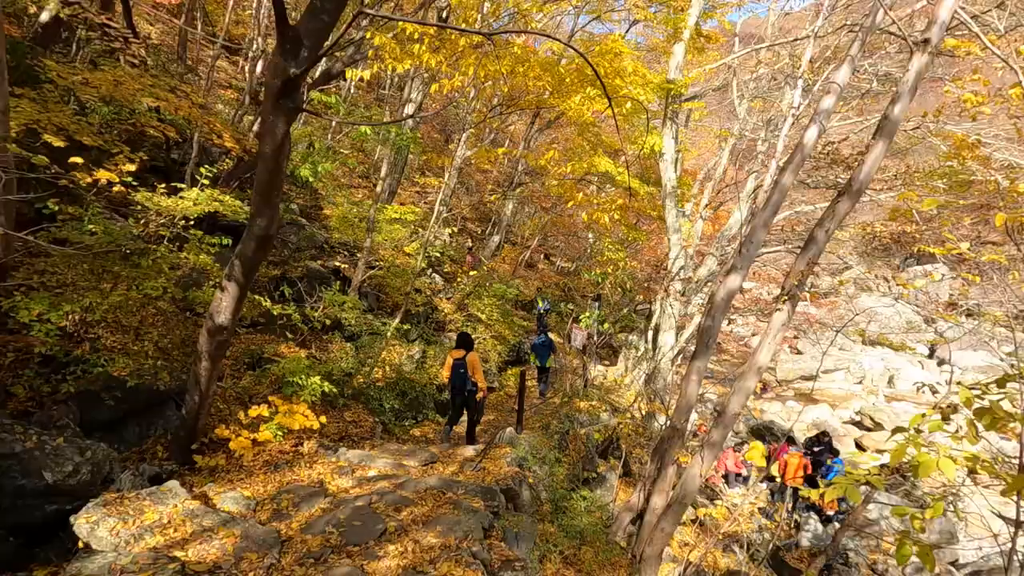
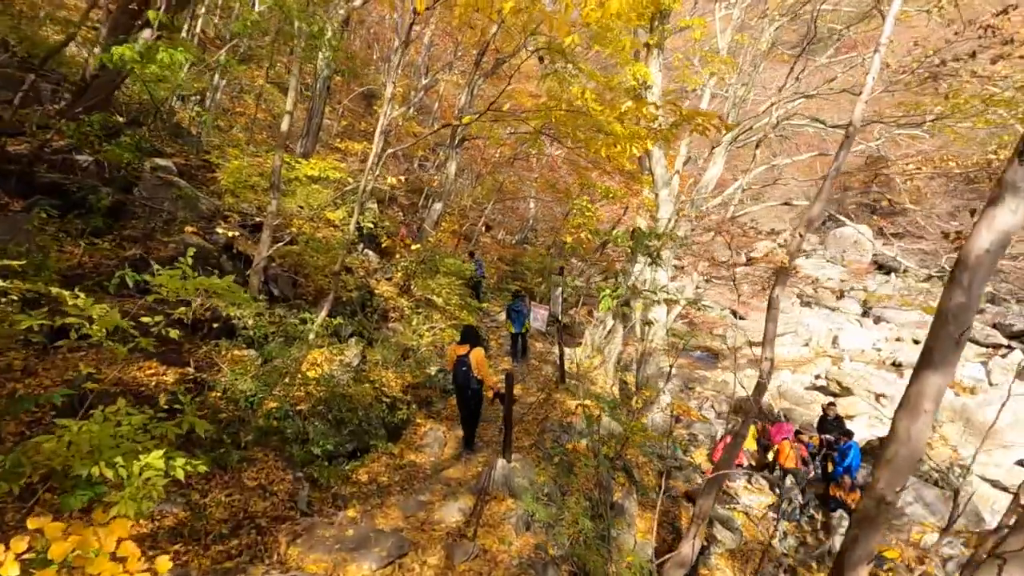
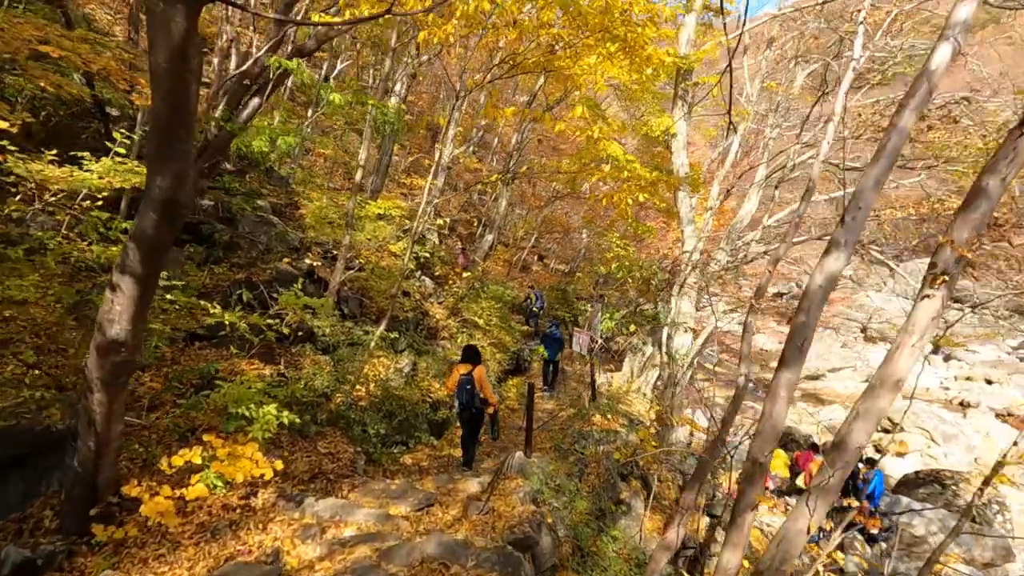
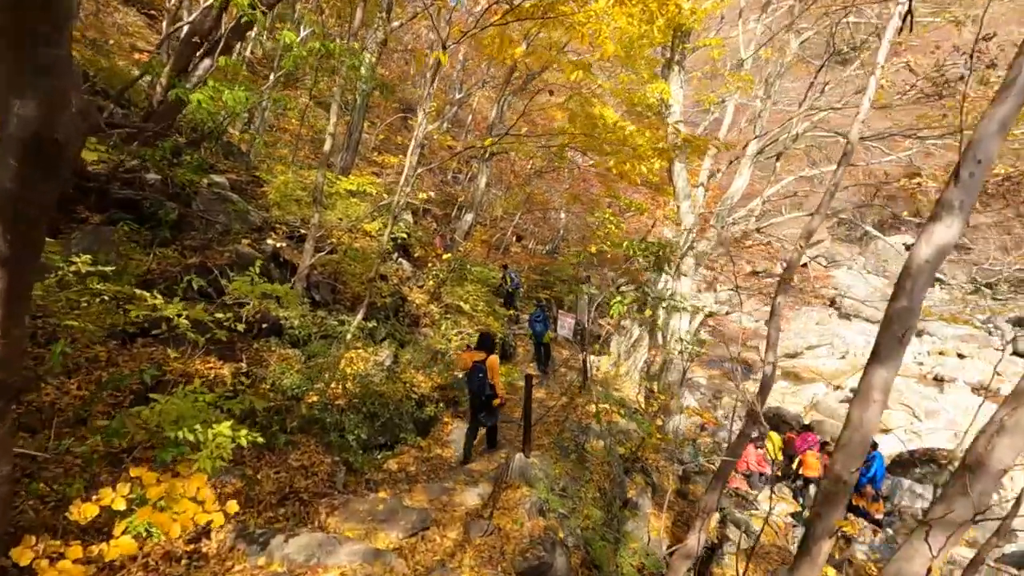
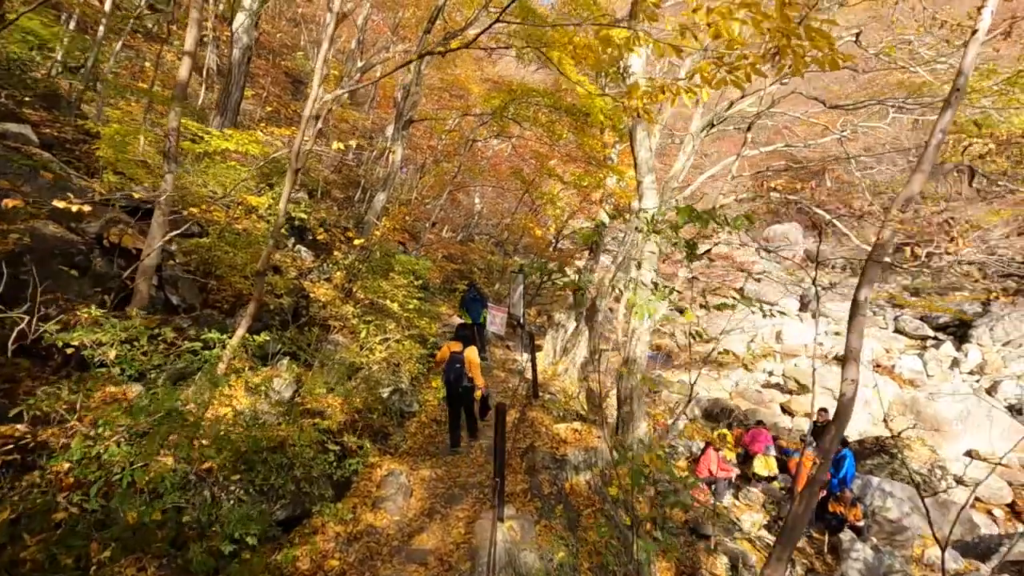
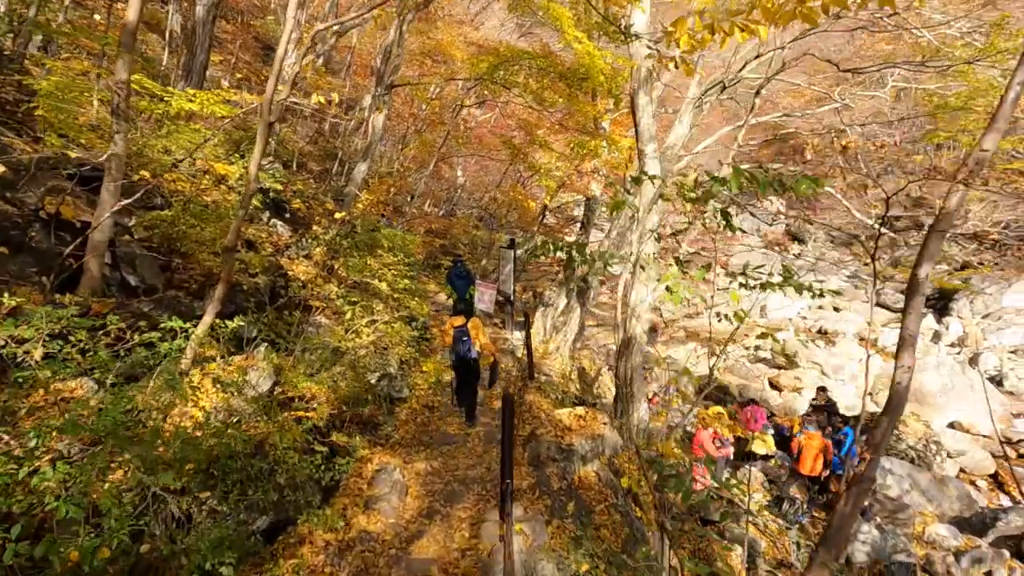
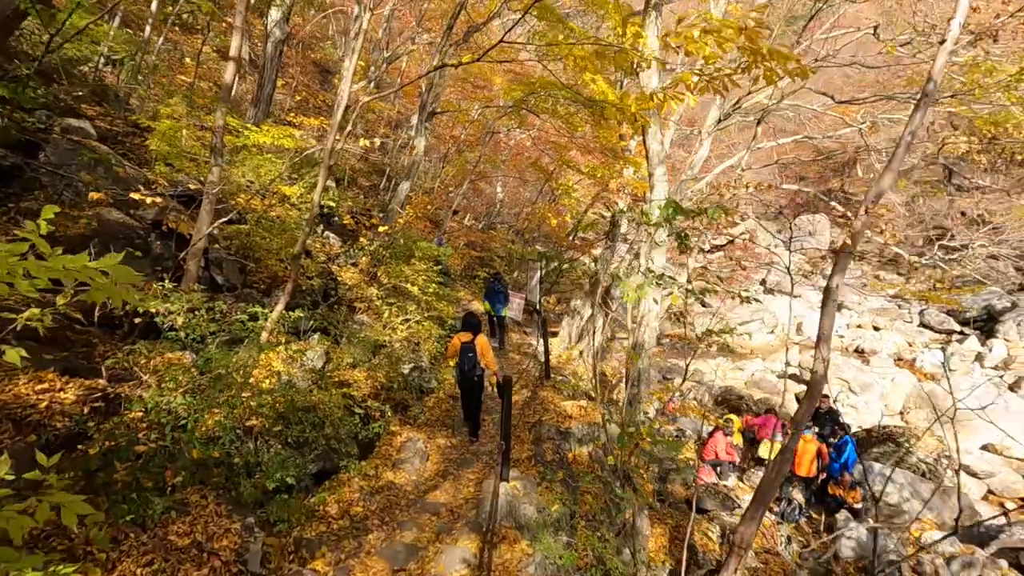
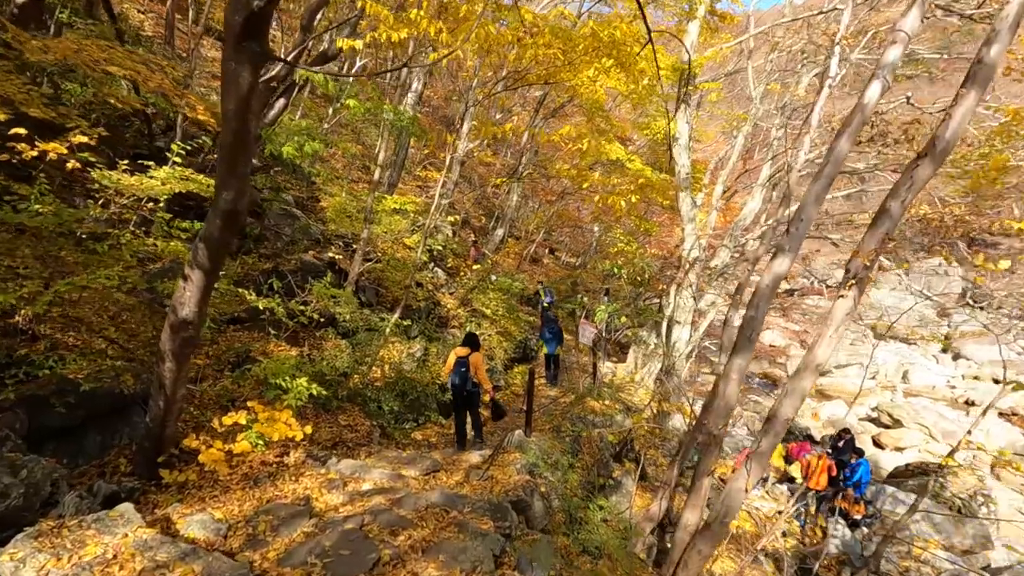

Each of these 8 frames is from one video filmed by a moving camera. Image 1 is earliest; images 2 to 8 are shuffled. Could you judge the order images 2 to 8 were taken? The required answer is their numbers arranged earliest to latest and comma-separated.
8, 3, 4, 2, 7, 5, 6
